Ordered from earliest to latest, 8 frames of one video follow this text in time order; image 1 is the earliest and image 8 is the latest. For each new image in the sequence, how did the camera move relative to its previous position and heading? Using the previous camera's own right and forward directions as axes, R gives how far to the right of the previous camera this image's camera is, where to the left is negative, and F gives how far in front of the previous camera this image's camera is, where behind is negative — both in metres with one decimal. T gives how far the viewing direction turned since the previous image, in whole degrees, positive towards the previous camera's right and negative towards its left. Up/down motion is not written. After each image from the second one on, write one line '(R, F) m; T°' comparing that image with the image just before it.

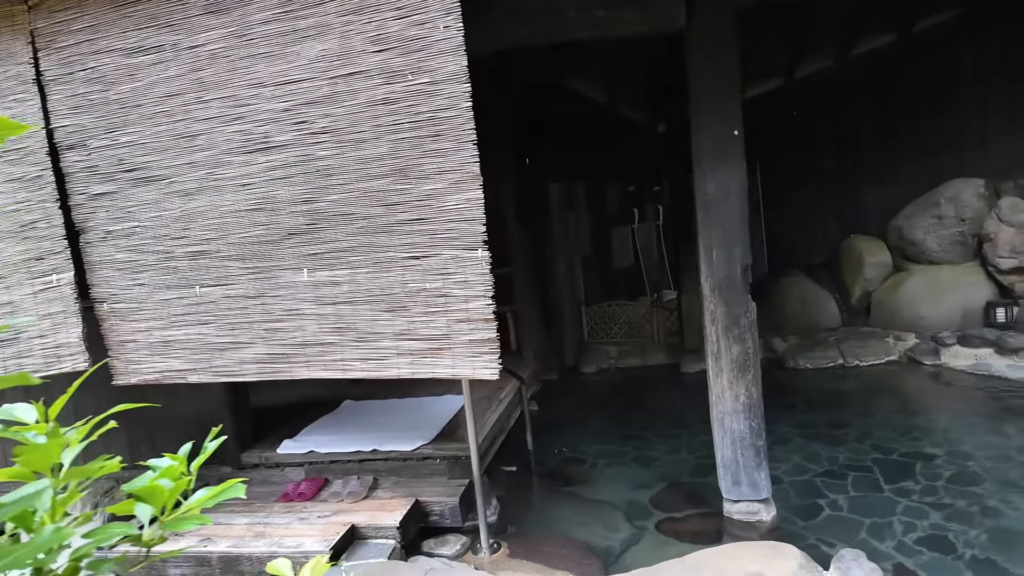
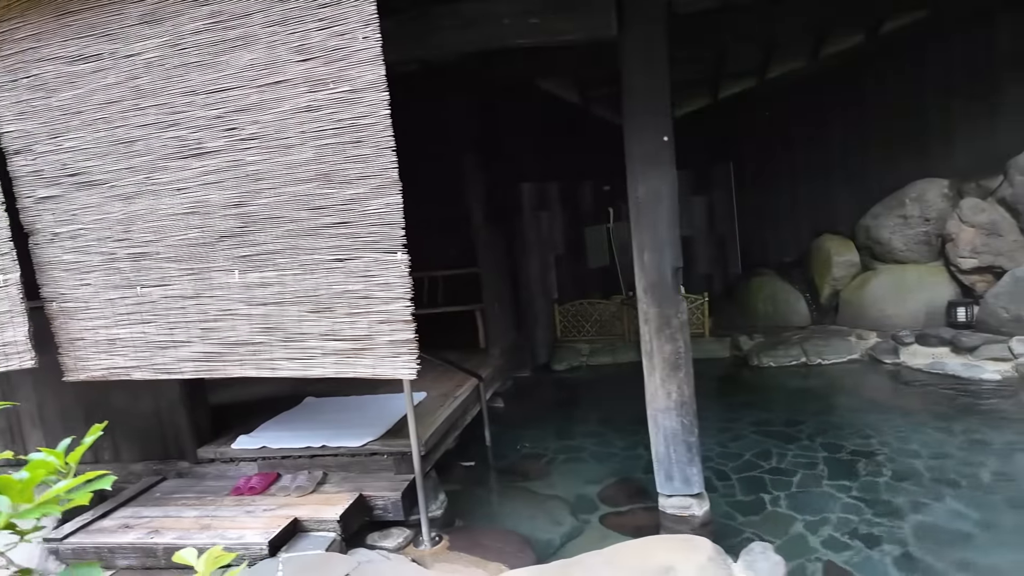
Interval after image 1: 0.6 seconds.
(+0.4, -0.1) m; 0°
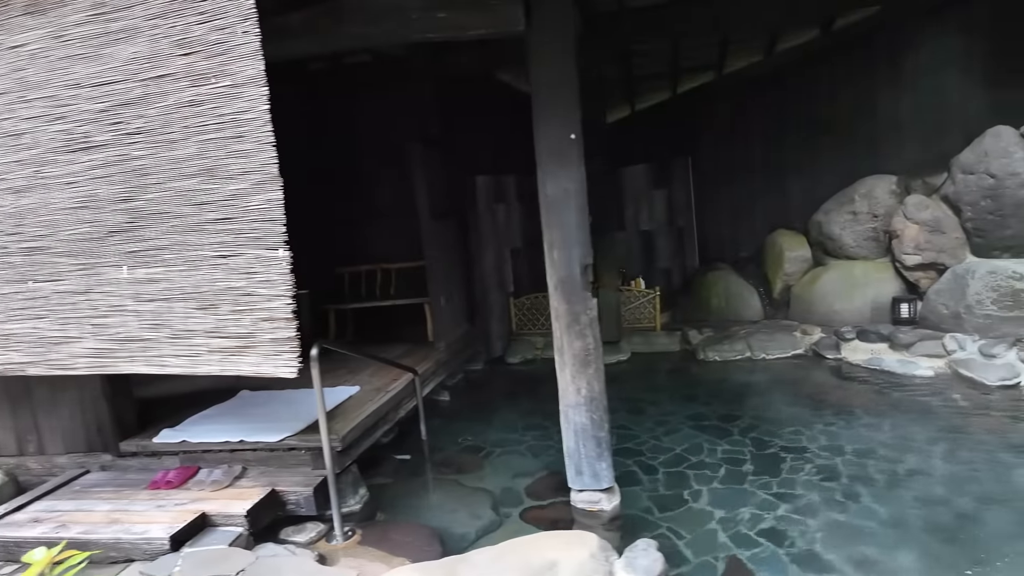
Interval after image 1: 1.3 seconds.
(+0.5, 0.0) m; +1°
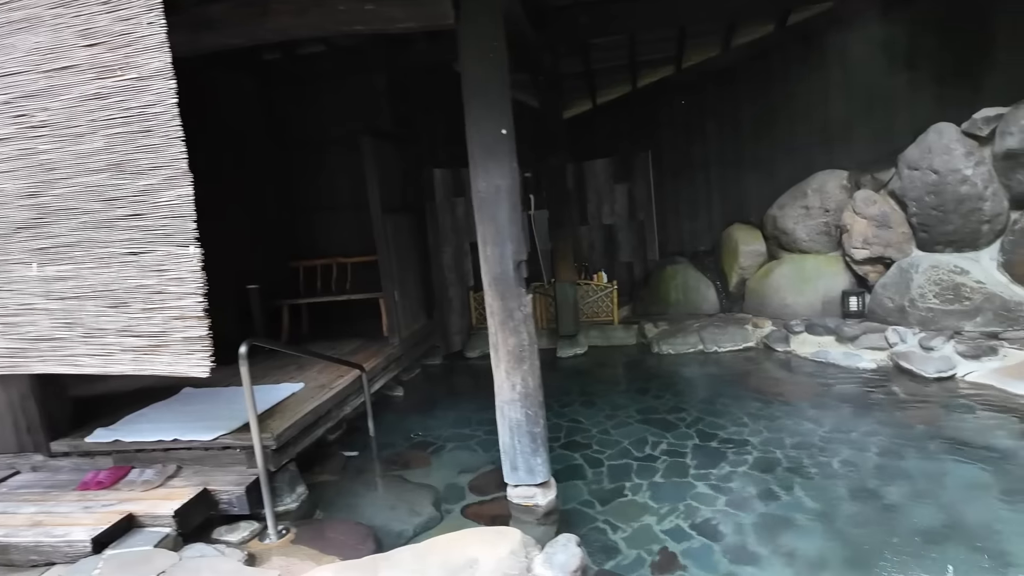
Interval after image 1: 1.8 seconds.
(+0.3, 0.0) m; +2°
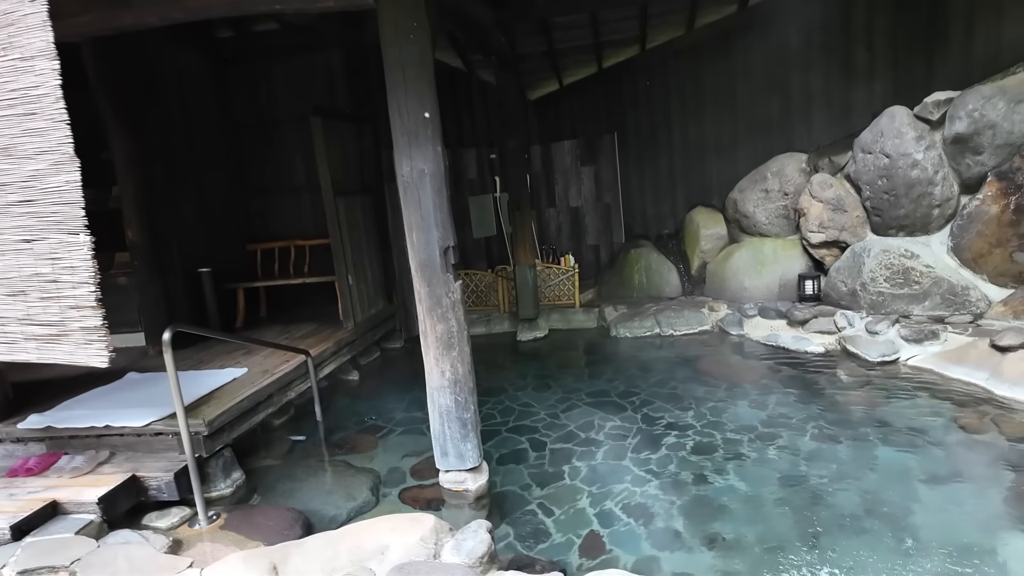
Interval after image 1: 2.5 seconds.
(+0.3, 0.0) m; +1°
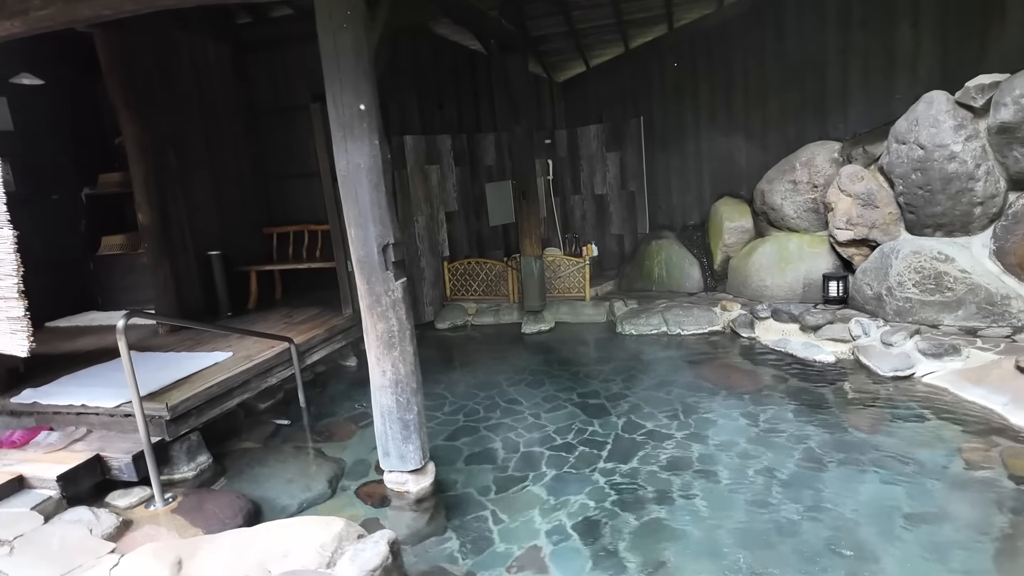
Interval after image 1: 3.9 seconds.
(+0.7, +0.2) m; -6°
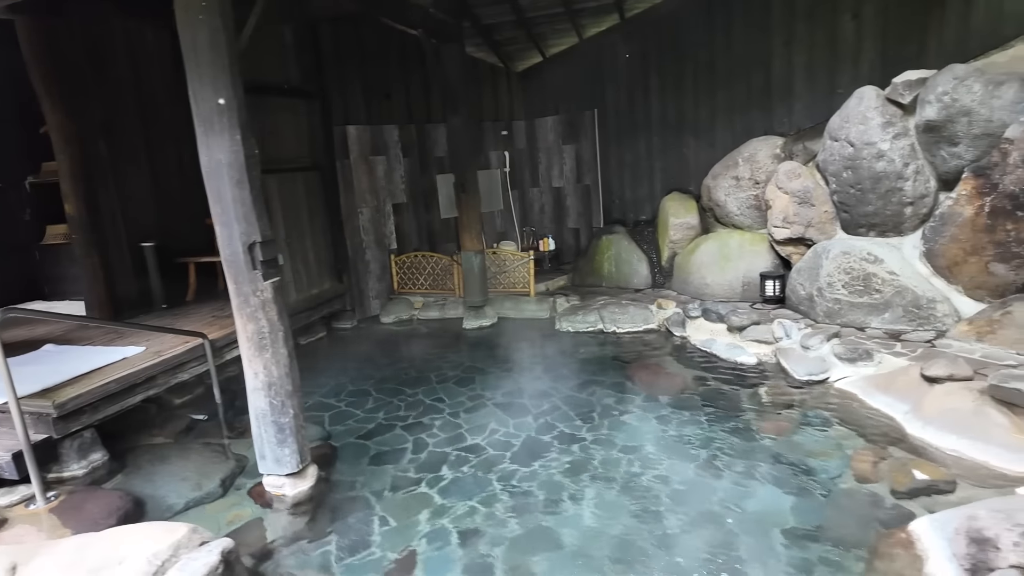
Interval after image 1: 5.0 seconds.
(+0.7, +0.1) m; -1°
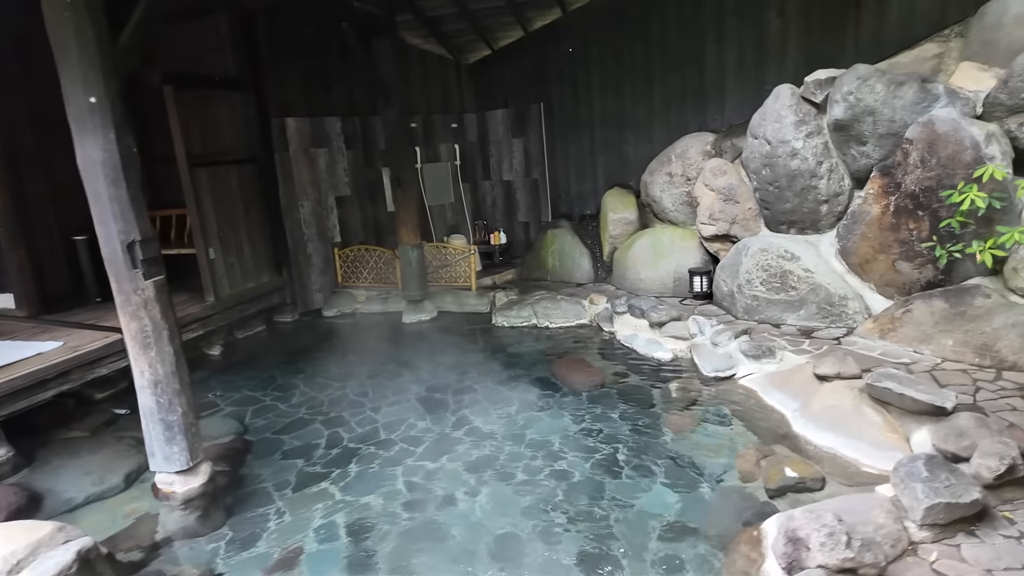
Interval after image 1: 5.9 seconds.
(+0.6, 0.0) m; +1°
